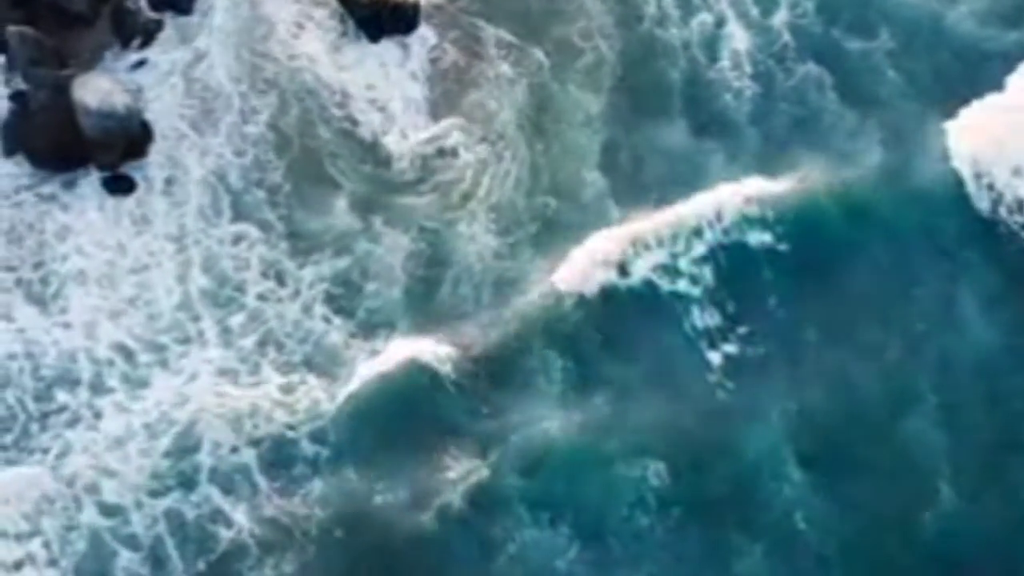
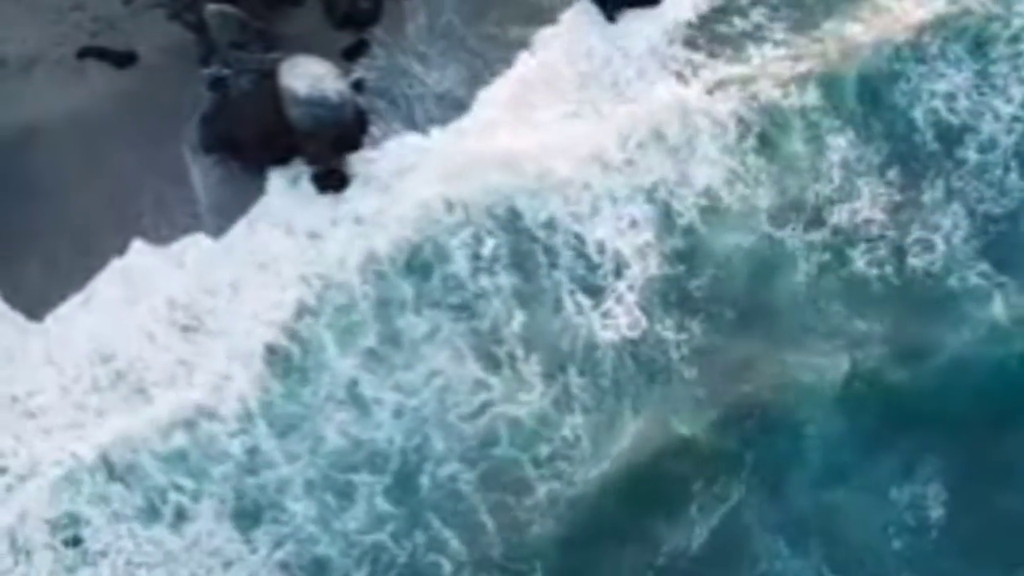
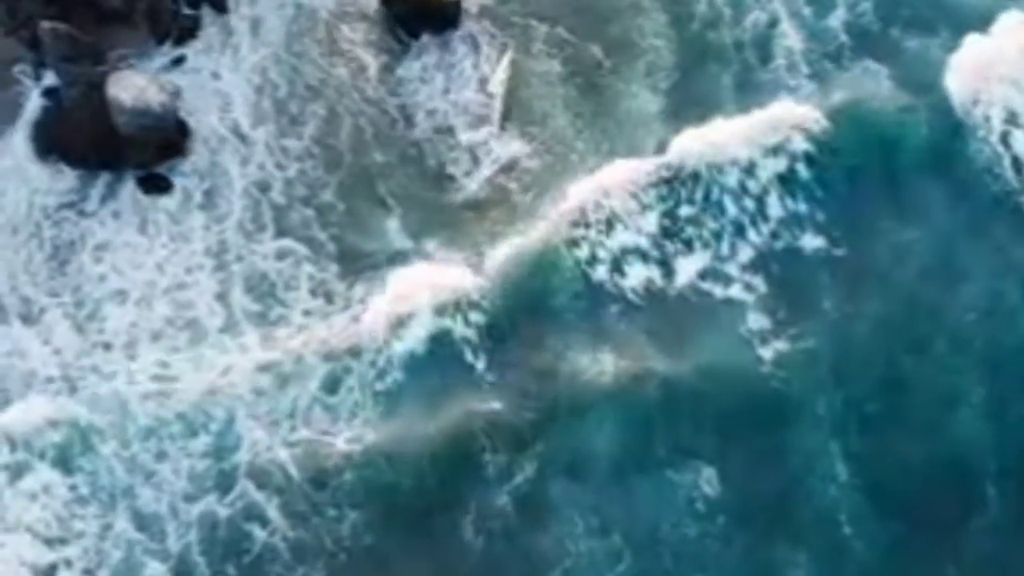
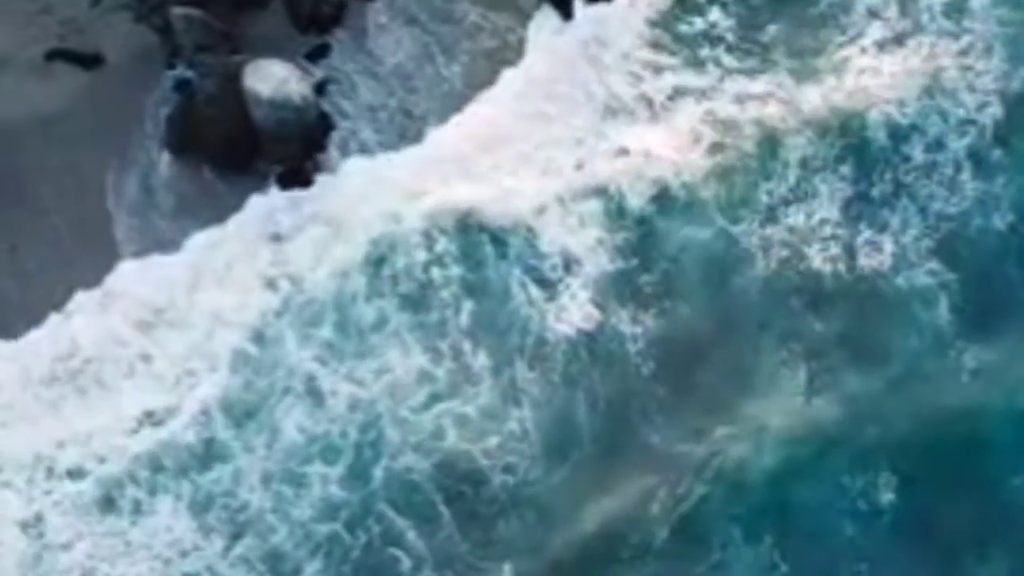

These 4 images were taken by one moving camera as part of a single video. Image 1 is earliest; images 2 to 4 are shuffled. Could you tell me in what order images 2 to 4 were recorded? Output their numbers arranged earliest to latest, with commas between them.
3, 4, 2
